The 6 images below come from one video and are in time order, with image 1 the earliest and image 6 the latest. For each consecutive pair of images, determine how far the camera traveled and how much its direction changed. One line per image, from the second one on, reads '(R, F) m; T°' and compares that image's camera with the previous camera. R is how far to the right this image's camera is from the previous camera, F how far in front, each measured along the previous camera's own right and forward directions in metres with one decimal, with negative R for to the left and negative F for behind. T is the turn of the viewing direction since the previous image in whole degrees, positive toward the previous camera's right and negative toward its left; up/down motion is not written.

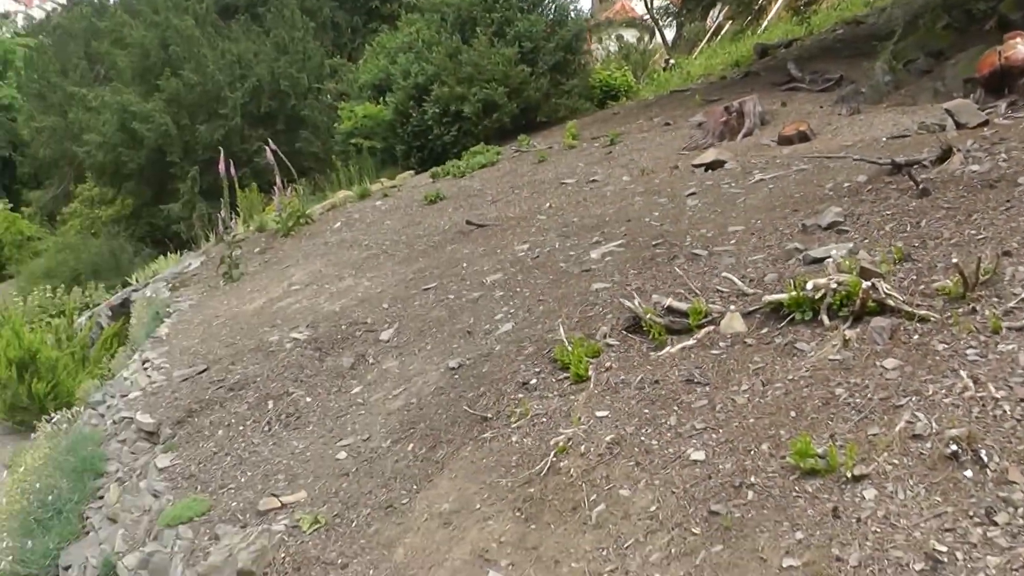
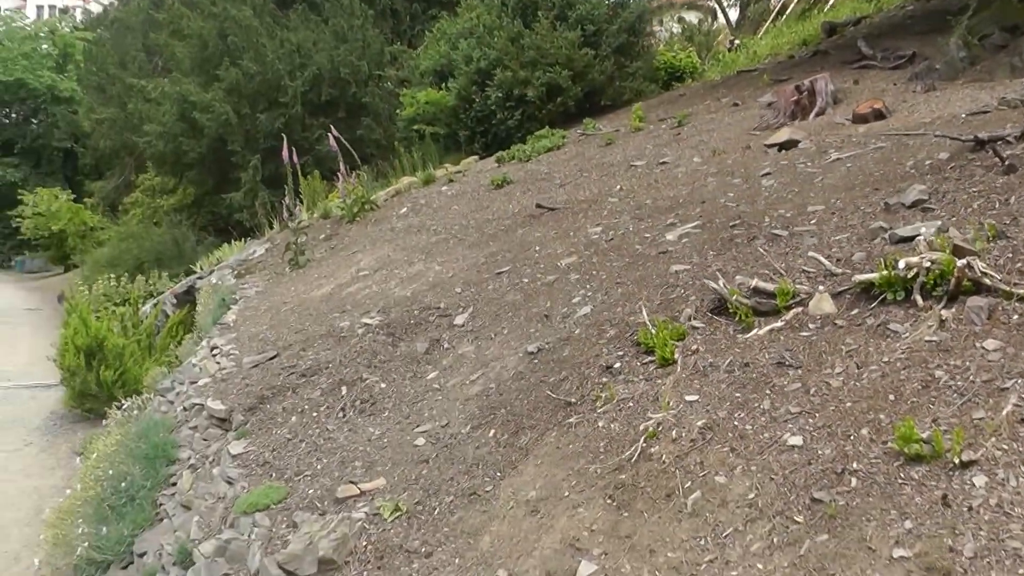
(-0.1, +0.1) m; -3°
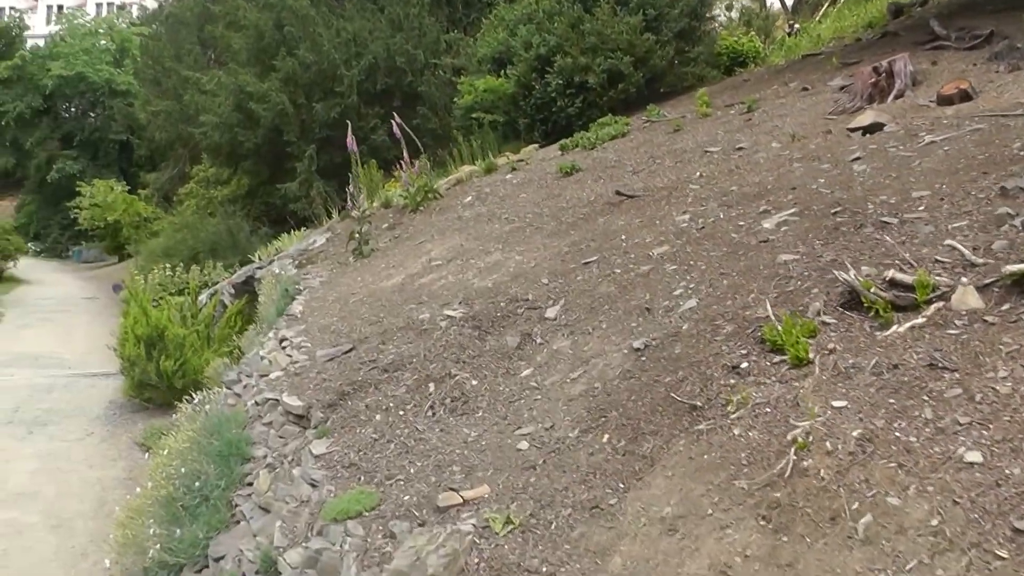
(-0.2, +0.3) m; -2°
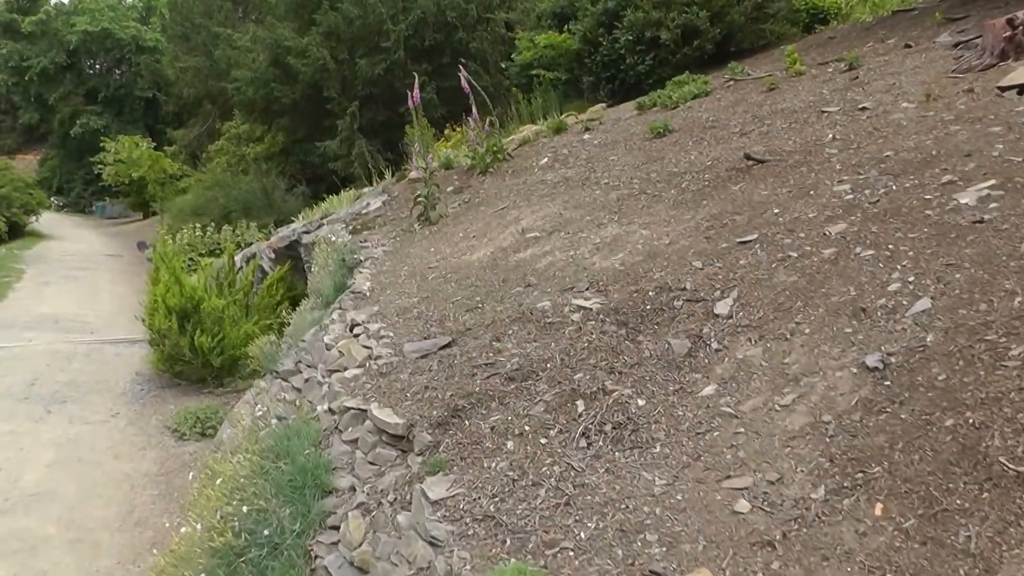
(-0.4, +0.9) m; -1°
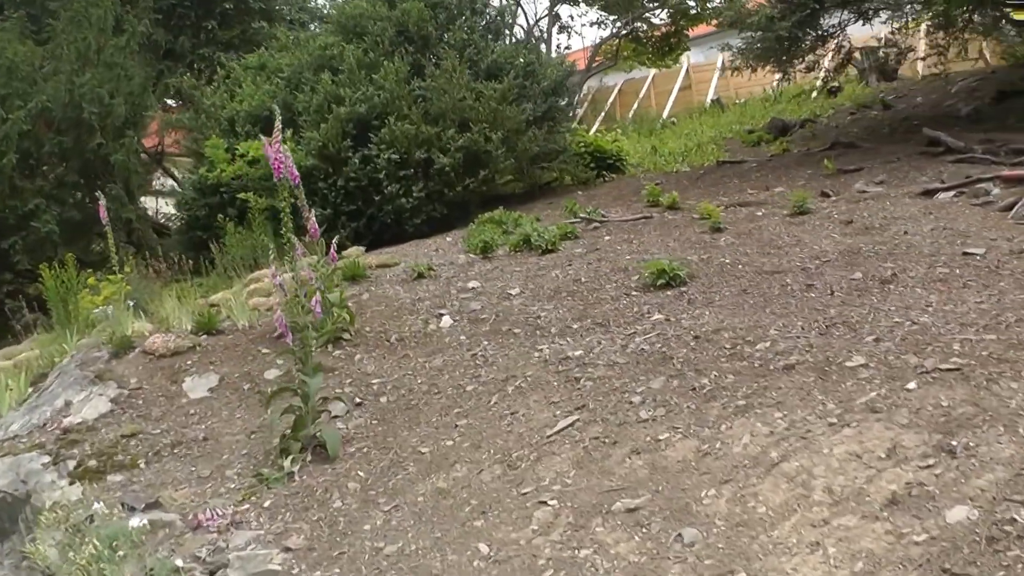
(-1.3, +3.9) m; +26°
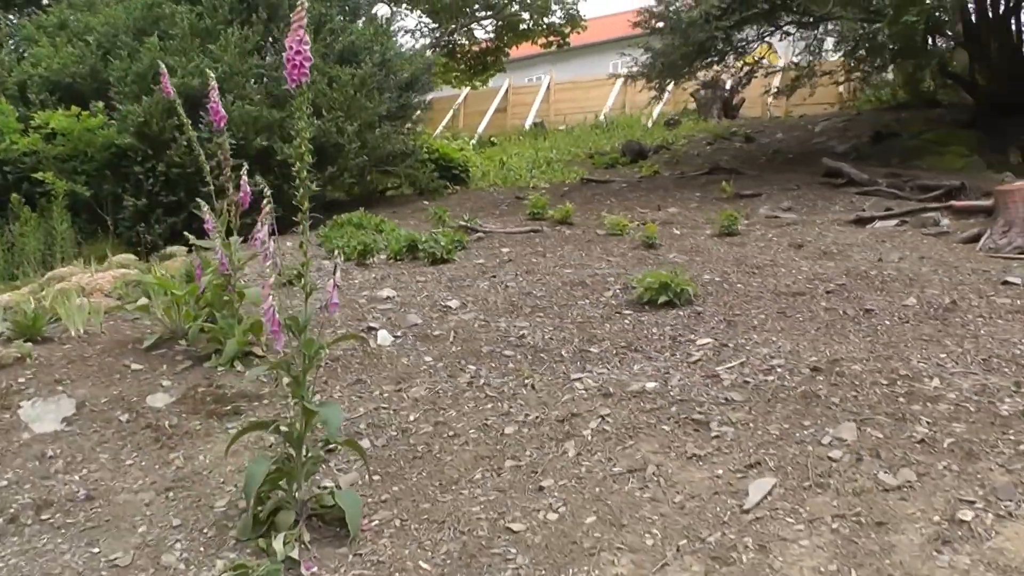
(-0.6, +1.0) m; +14°
